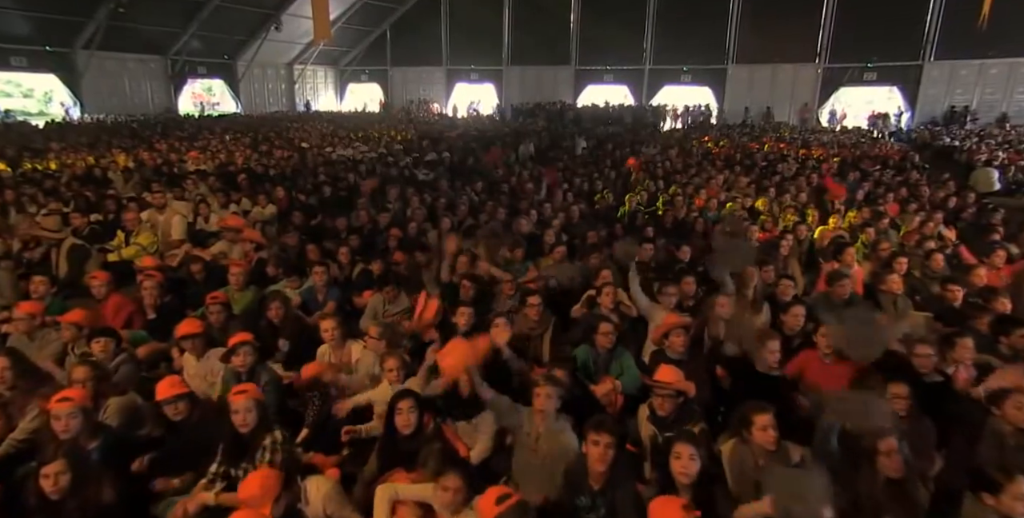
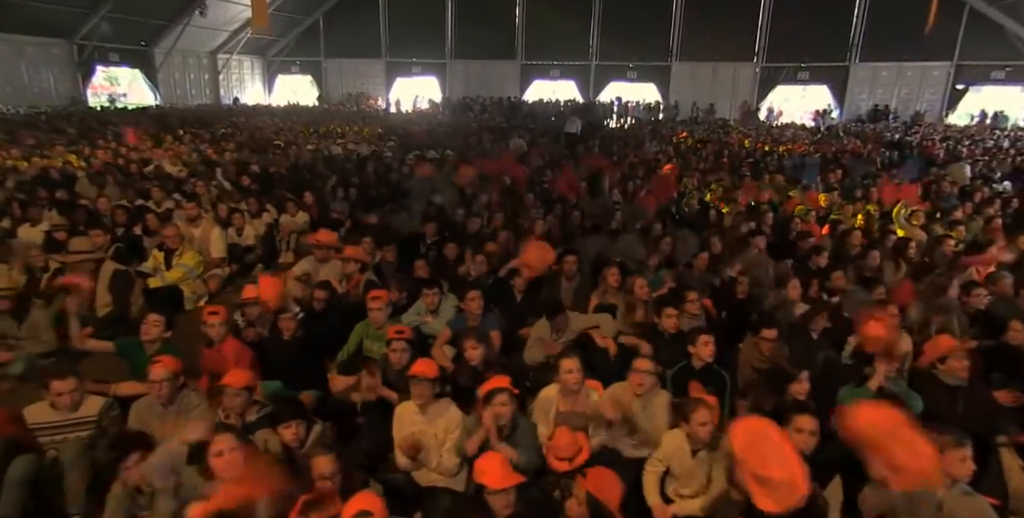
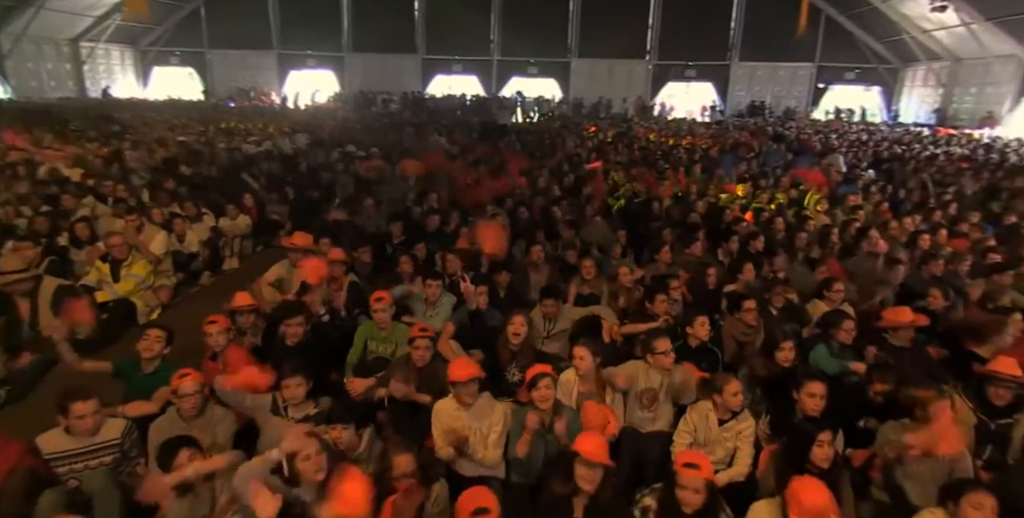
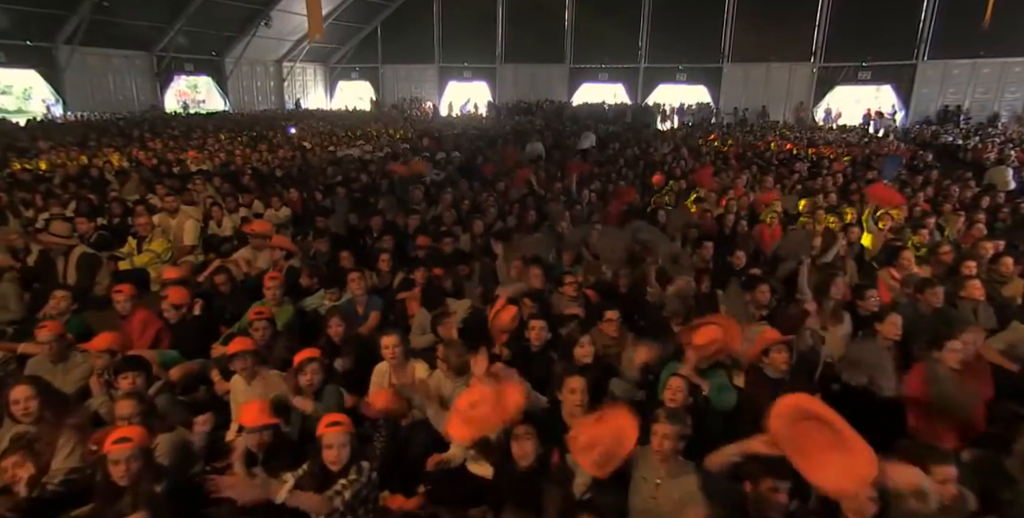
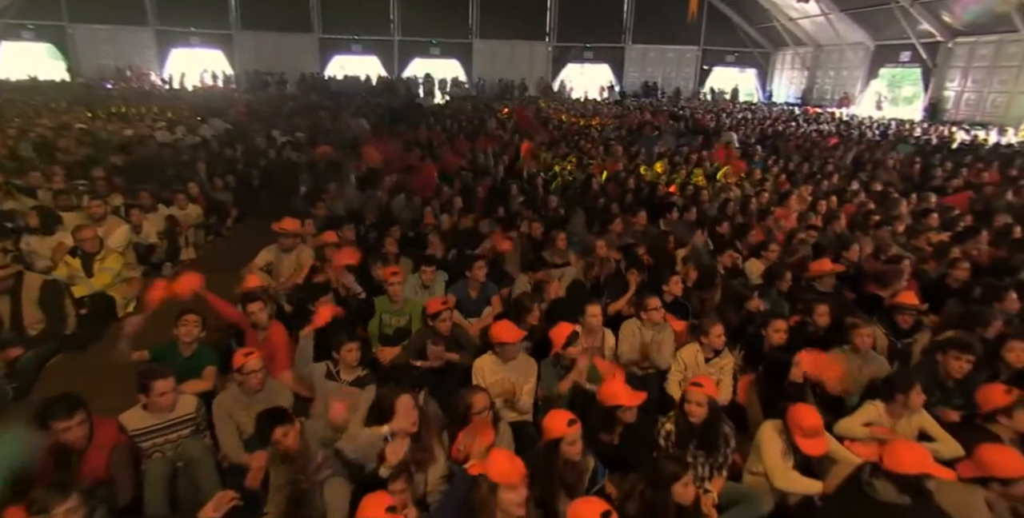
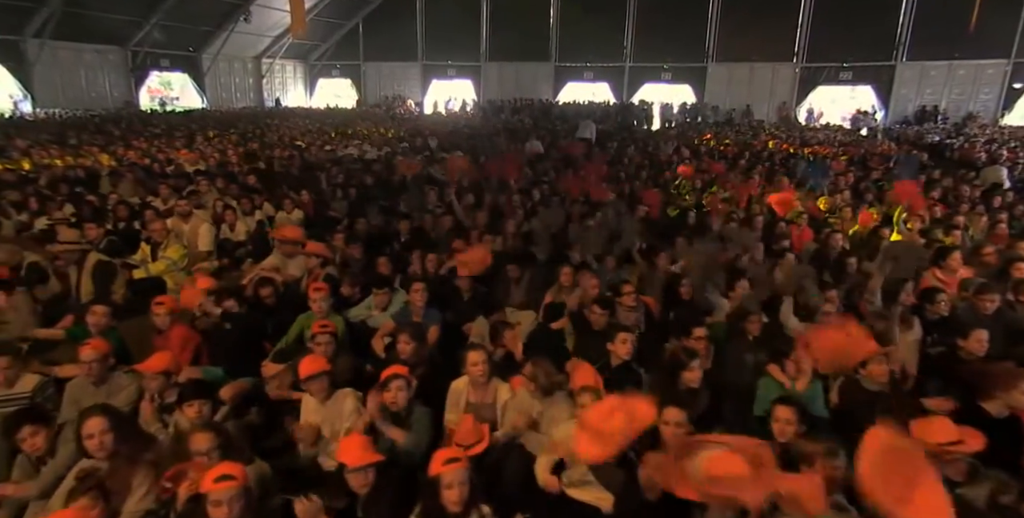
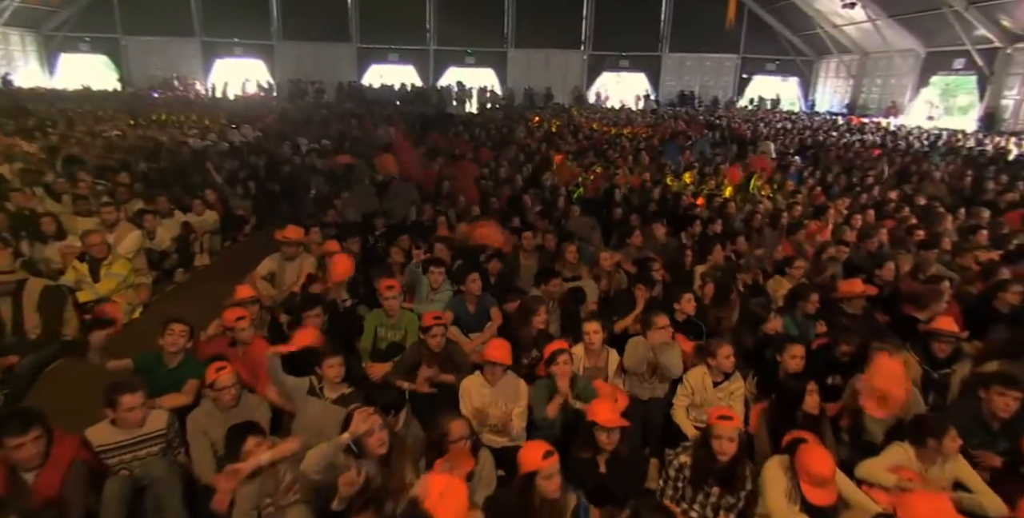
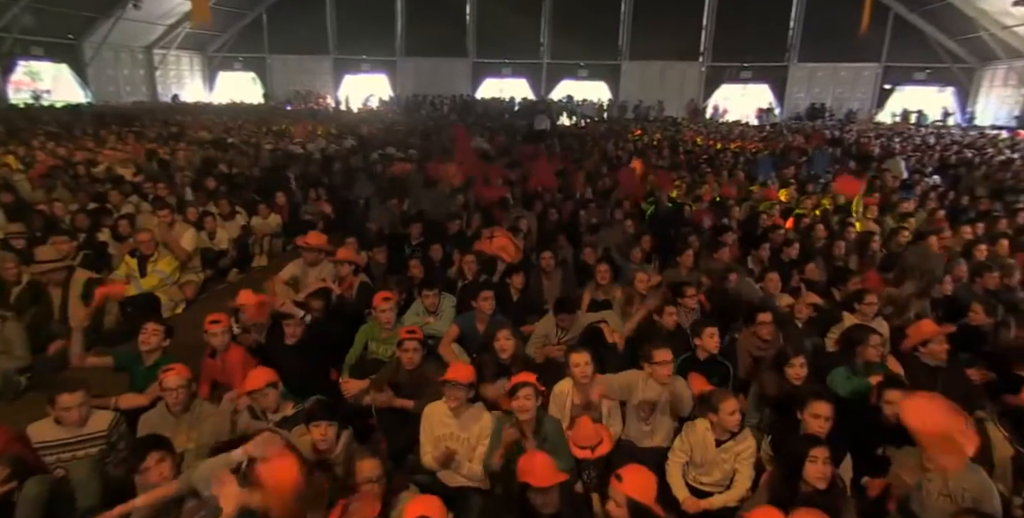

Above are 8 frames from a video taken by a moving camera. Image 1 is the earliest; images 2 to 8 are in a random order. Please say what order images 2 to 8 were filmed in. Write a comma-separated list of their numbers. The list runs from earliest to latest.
4, 6, 2, 8, 3, 7, 5
